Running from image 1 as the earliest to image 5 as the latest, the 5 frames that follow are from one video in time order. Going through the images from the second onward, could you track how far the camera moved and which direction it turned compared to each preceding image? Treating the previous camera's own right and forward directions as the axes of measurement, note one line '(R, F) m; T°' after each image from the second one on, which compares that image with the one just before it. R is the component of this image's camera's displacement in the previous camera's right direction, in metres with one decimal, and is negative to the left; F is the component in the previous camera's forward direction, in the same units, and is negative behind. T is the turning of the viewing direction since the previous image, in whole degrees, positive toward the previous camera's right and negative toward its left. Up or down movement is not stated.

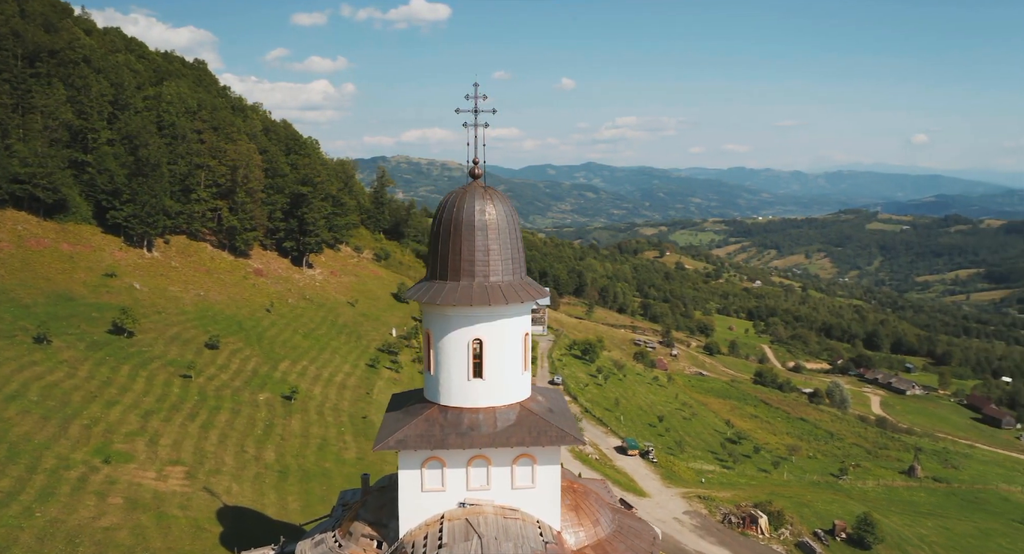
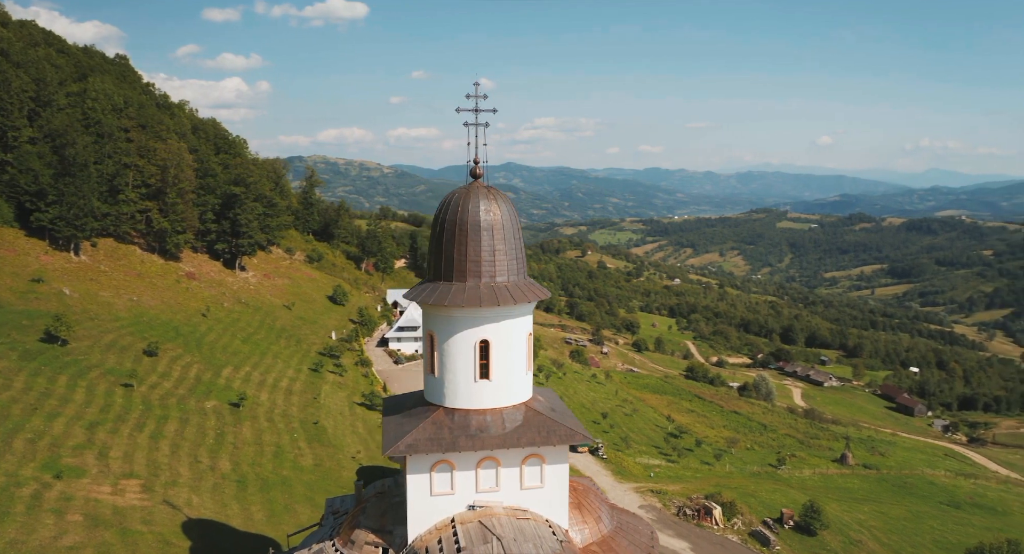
(-1.3, +0.2) m; +5°
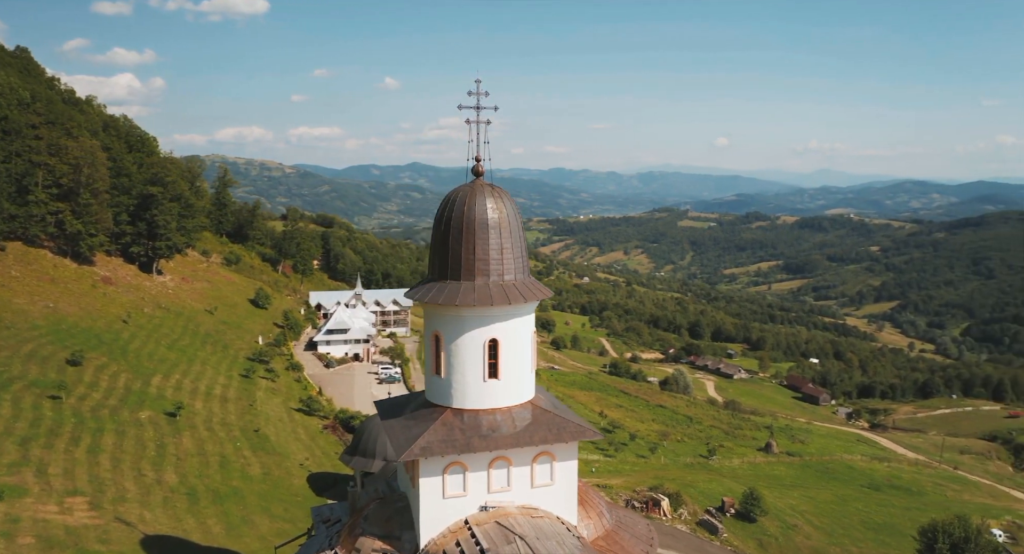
(-1.6, +0.1) m; +6°
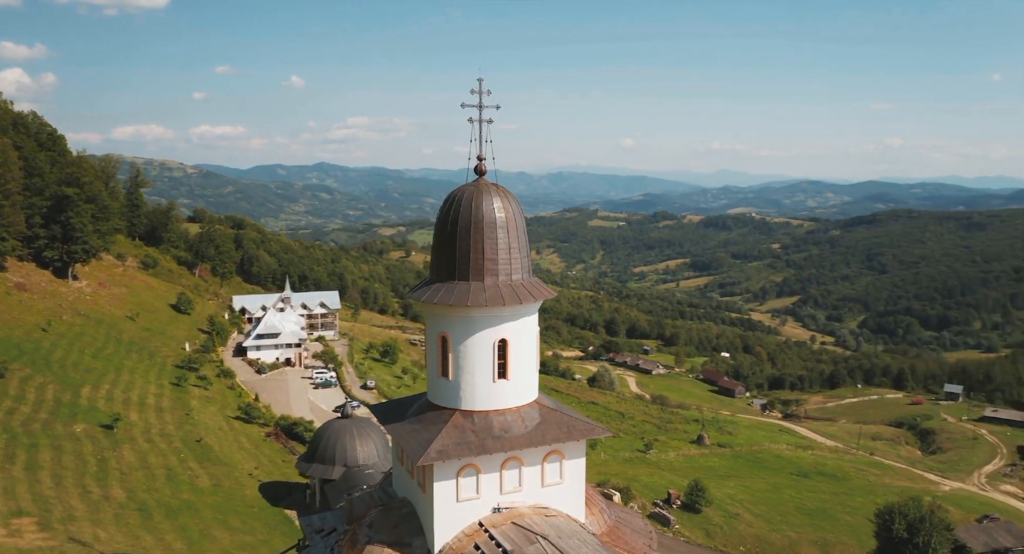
(-1.5, +0.1) m; +6°
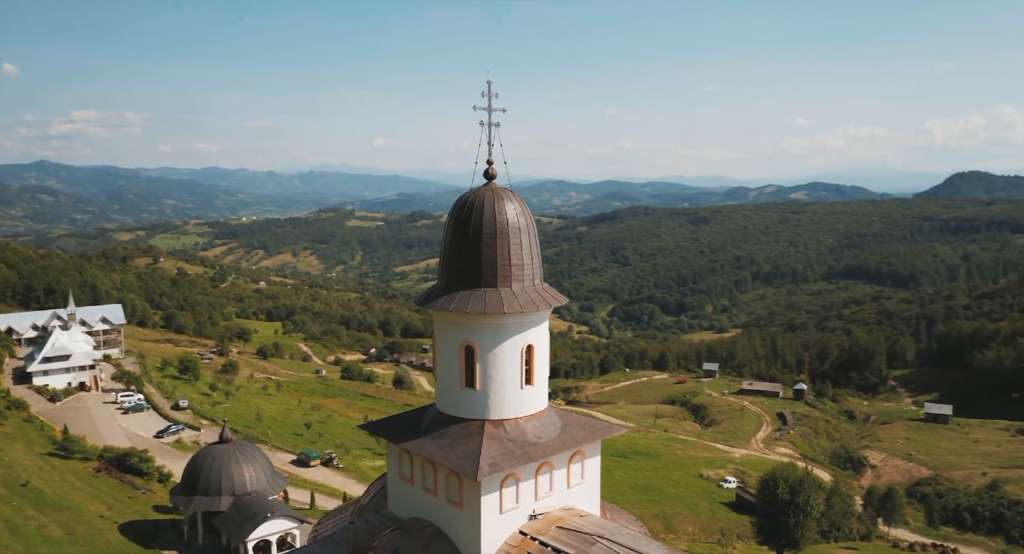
(-3.9, +0.6) m; +16°
